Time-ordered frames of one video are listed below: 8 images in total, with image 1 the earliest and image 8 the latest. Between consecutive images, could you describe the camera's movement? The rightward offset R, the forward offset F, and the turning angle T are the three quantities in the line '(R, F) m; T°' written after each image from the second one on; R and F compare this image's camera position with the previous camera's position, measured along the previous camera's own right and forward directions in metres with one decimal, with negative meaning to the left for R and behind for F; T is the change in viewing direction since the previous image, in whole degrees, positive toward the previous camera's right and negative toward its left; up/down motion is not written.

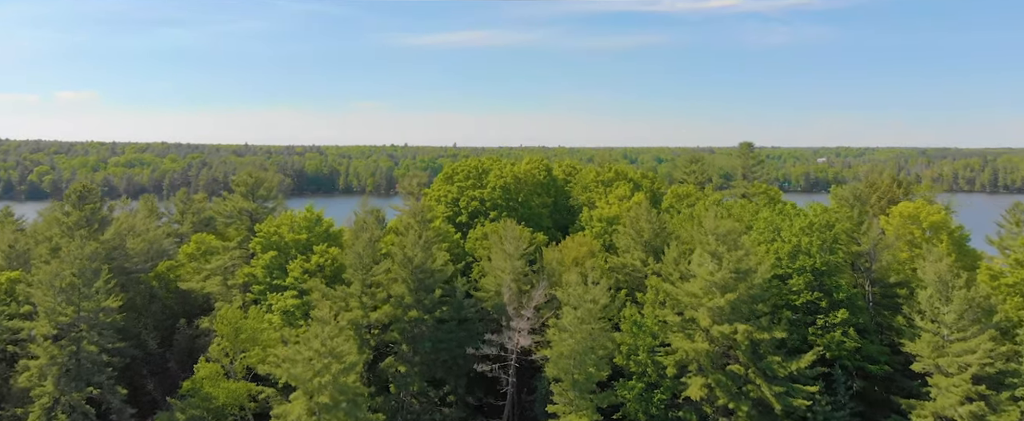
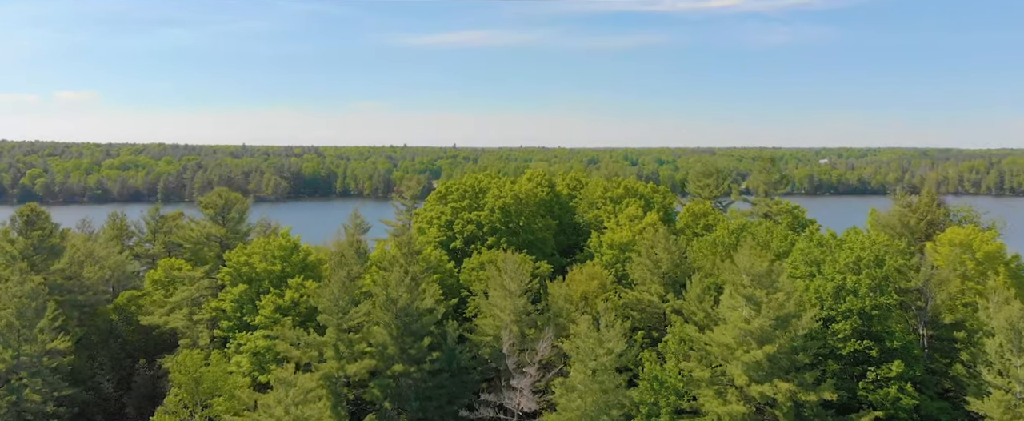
(0.0, +5.7) m; 0°
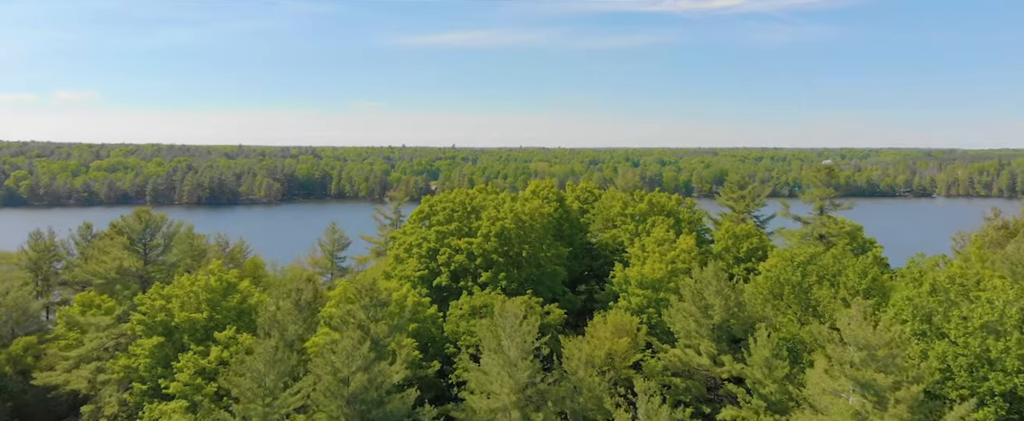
(-0.1, +10.6) m; 0°
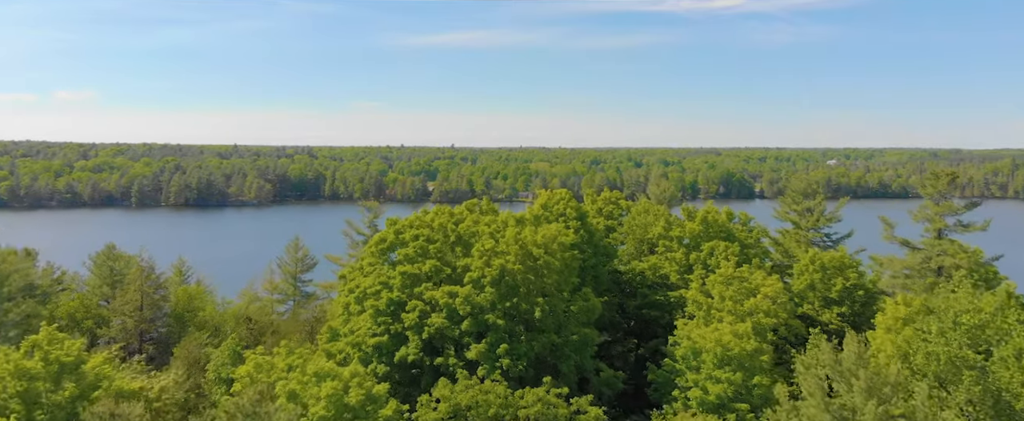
(-0.2, +13.2) m; 0°
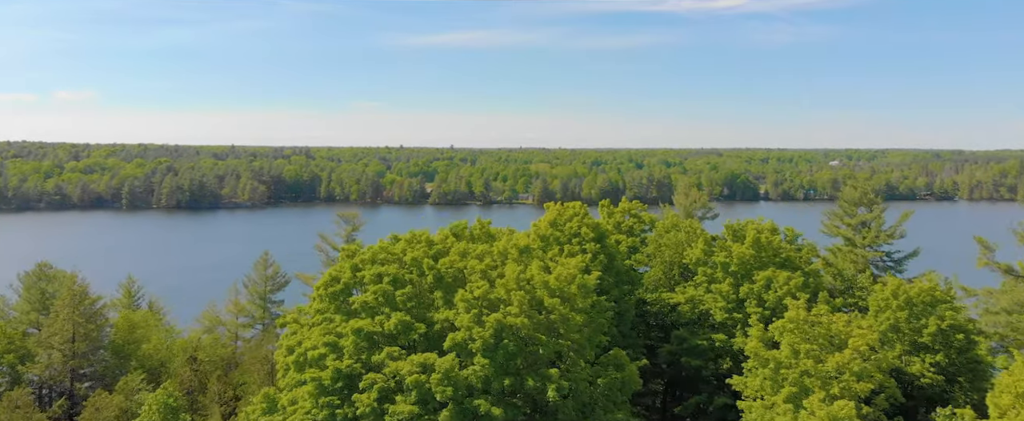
(0.0, +7.6) m; 0°
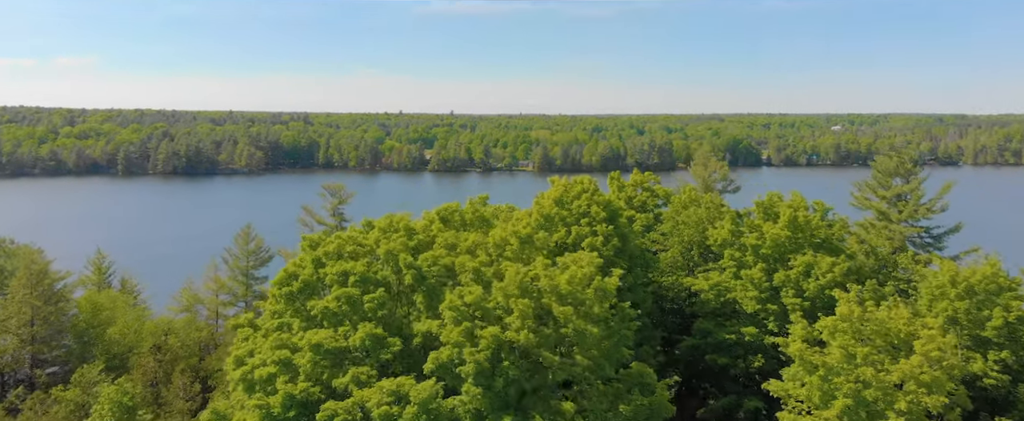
(0.0, +3.7) m; 0°
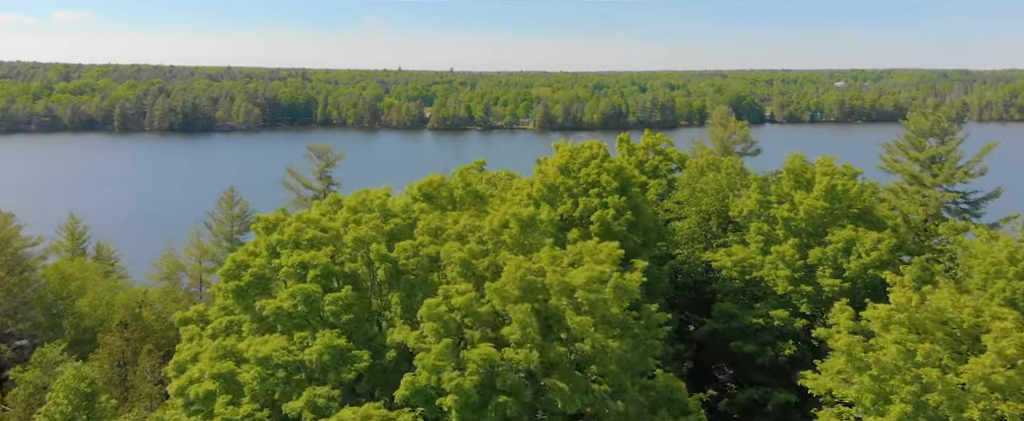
(0.0, +2.9) m; 0°
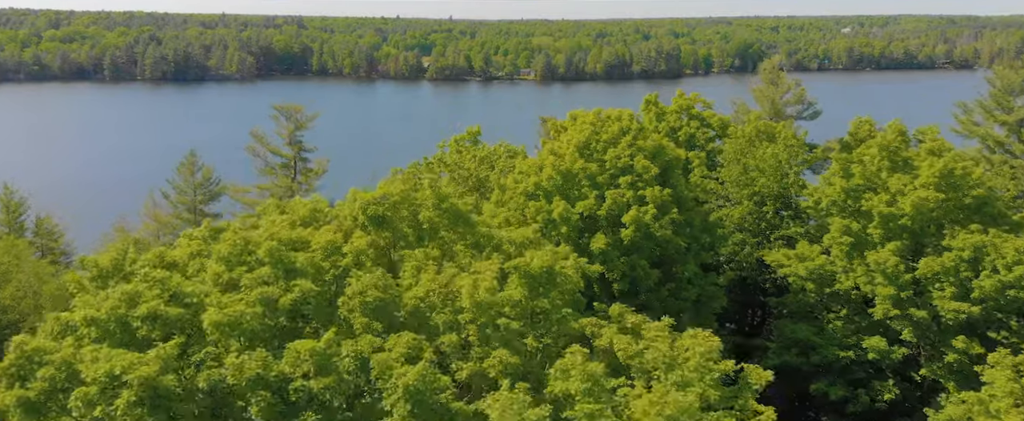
(0.0, +5.7) m; 0°
